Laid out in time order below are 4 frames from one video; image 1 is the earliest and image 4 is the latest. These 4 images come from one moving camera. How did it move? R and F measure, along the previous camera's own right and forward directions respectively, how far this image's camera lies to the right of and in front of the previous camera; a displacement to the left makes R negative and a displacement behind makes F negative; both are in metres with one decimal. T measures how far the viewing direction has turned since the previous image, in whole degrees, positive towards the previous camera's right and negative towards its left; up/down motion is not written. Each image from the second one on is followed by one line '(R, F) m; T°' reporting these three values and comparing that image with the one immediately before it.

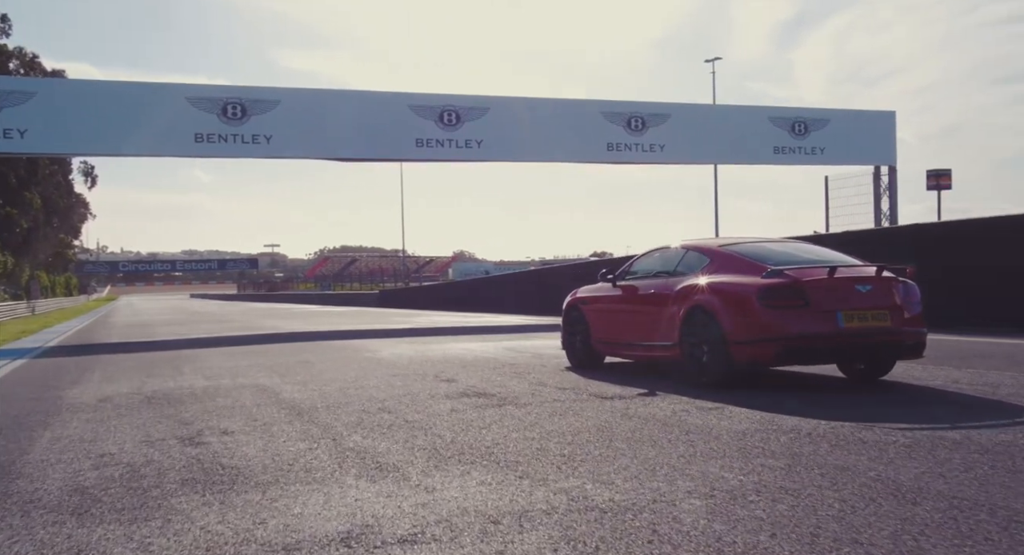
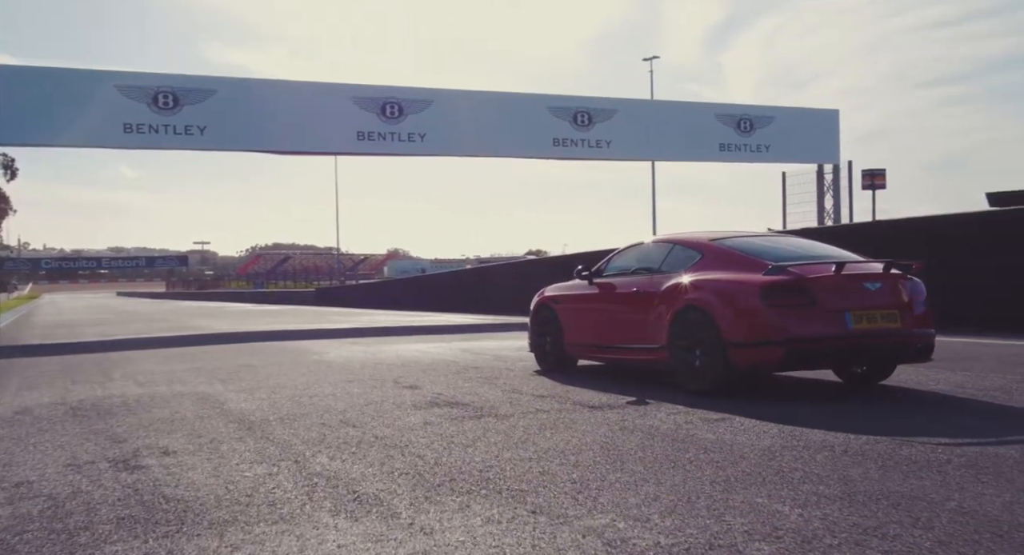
(-0.3, +0.7) m; +4°
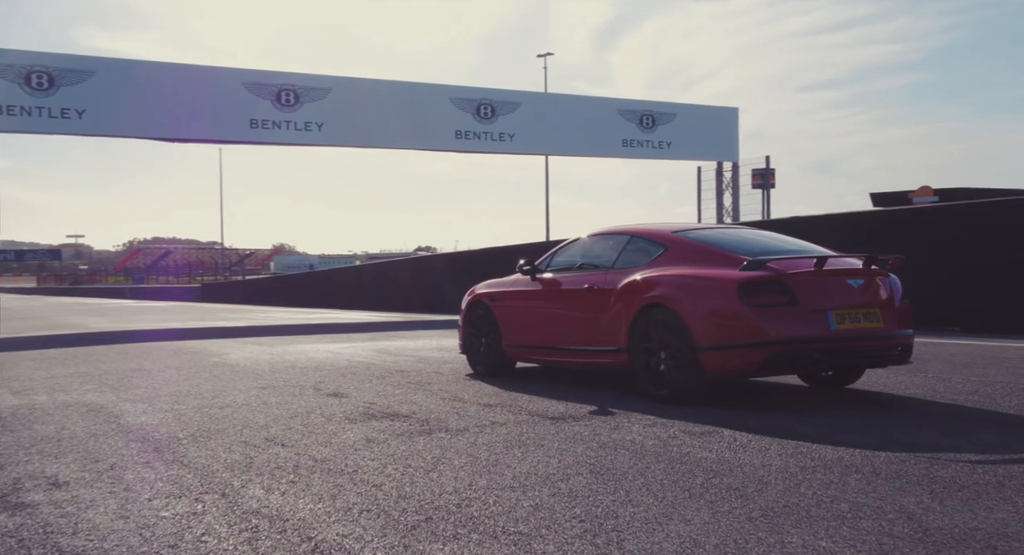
(-0.4, +0.7) m; +7°
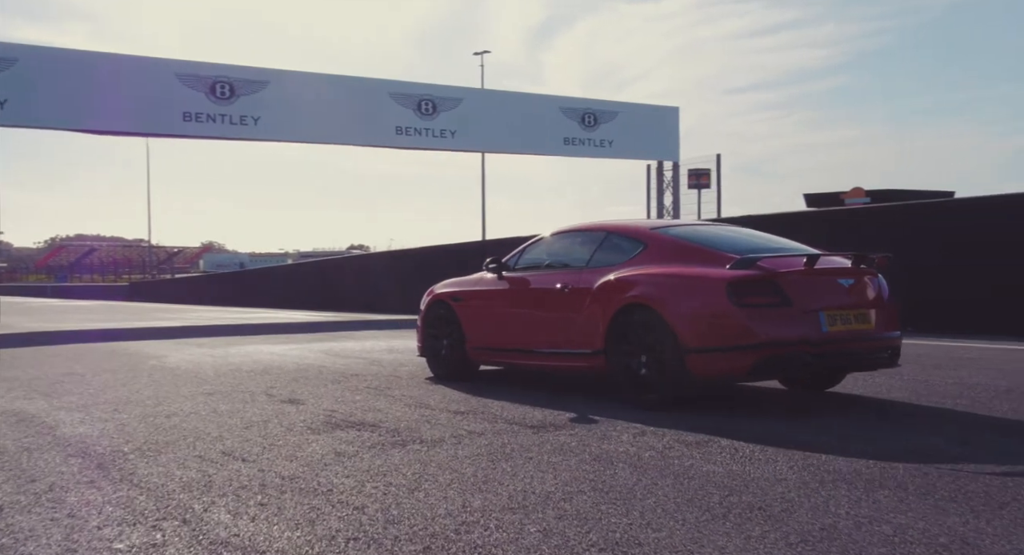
(-0.3, +0.4) m; +4°
